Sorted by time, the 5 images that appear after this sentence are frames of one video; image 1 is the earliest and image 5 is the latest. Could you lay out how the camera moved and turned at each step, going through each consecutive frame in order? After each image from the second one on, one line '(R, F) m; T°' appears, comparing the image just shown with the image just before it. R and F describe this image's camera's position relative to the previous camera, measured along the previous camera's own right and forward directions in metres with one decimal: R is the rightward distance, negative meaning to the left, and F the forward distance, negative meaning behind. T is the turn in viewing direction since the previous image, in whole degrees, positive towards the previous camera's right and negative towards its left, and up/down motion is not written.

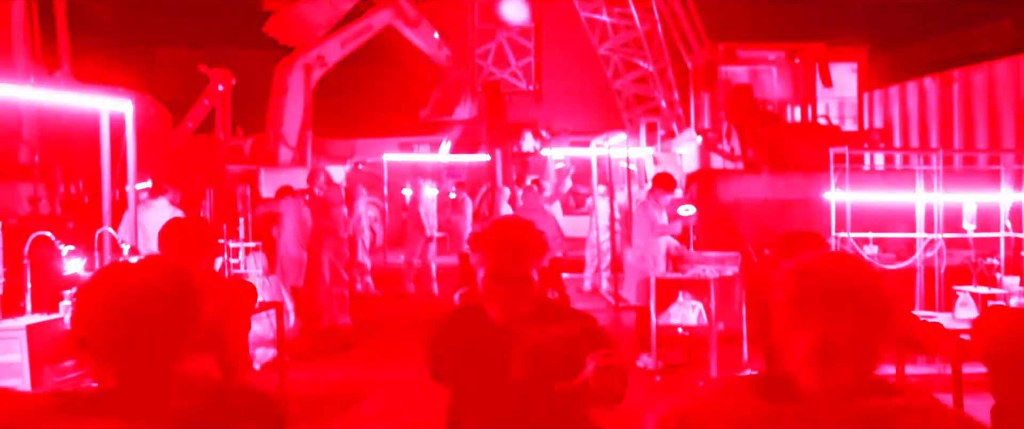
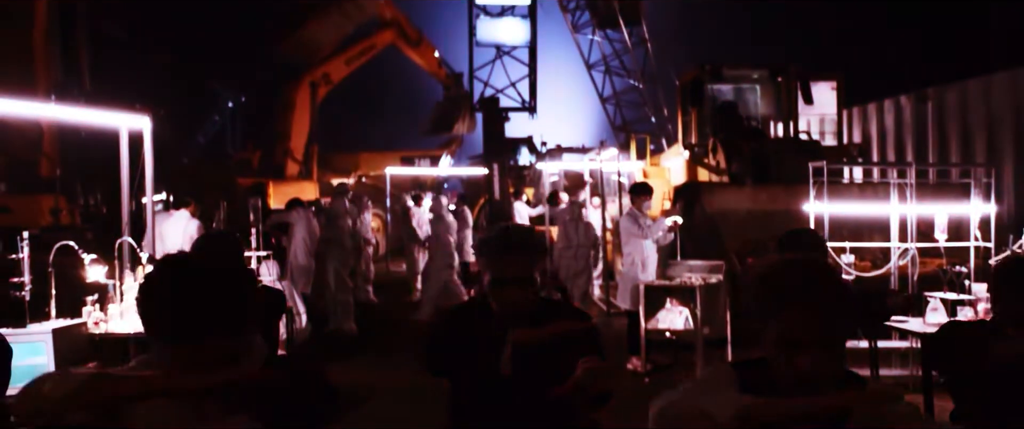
(0.0, -0.5) m; 0°
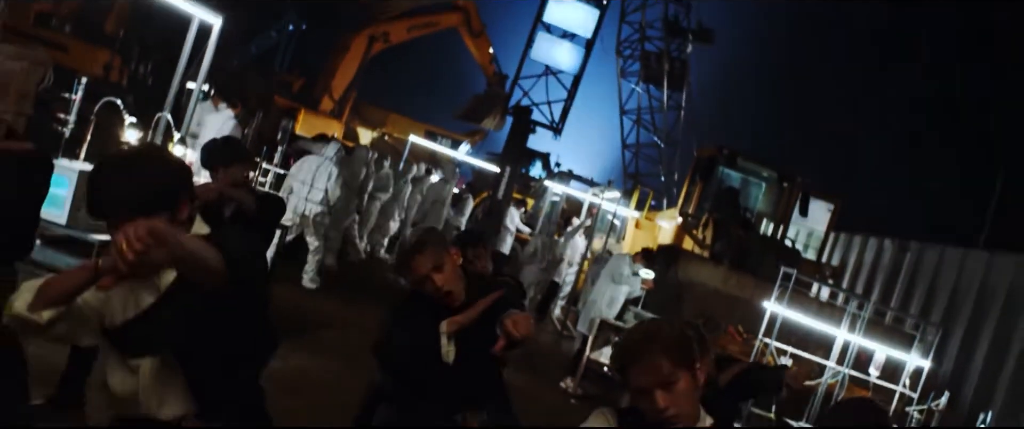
(0.0, -0.7) m; 0°
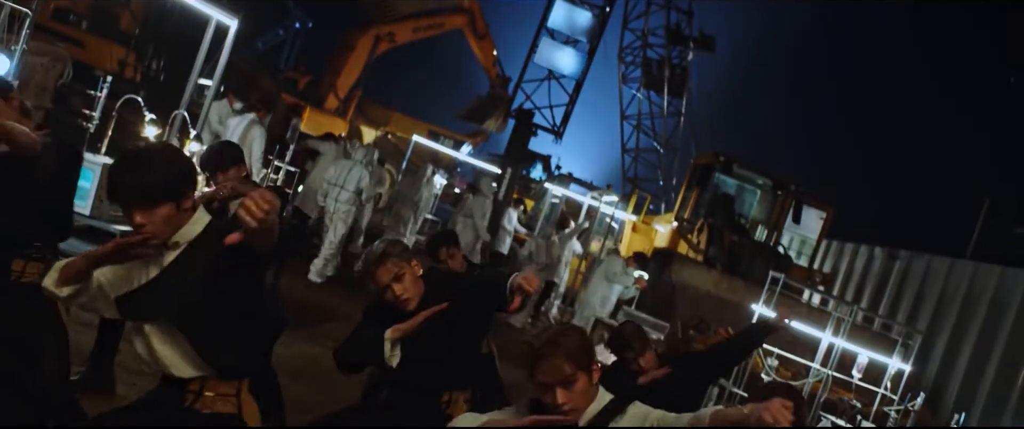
(0.0, -0.3) m; 0°
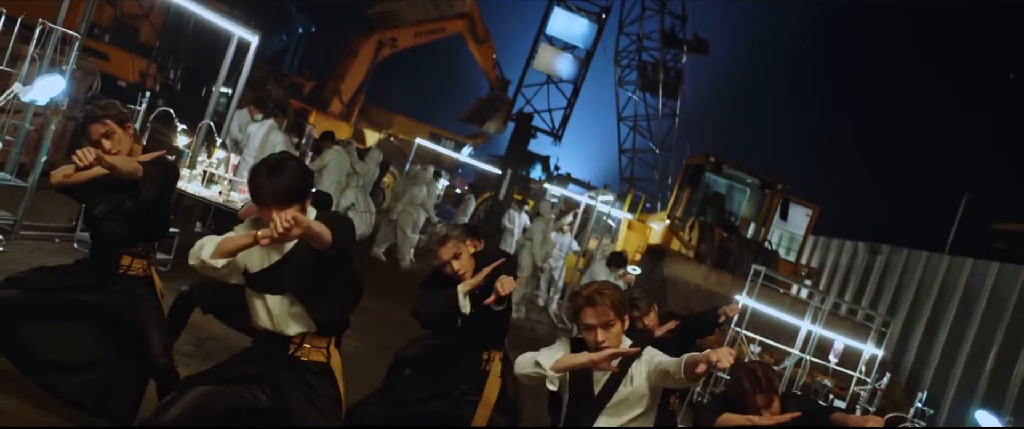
(0.0, -0.6) m; 0°
